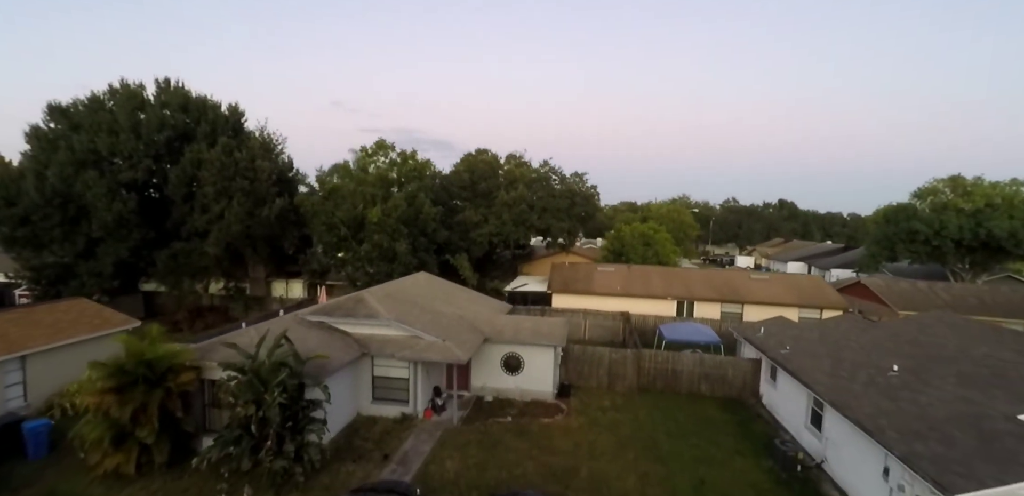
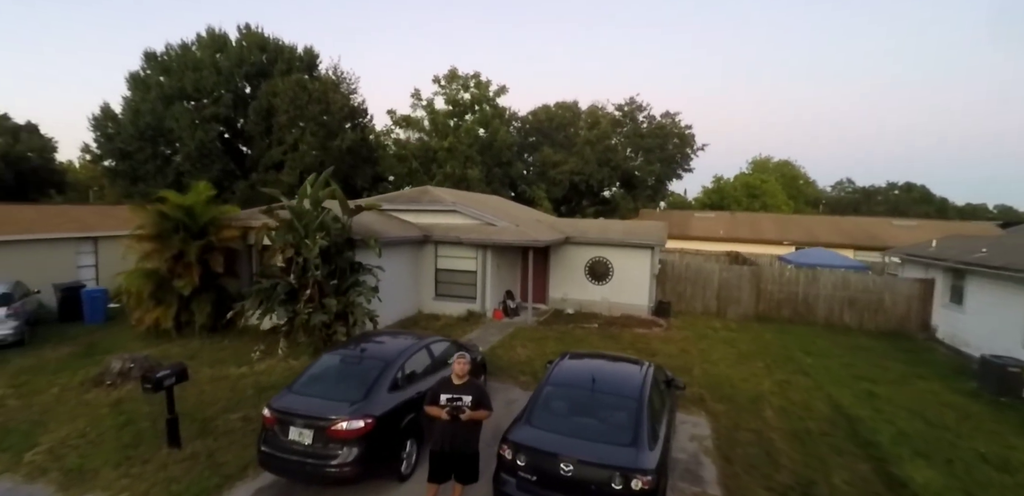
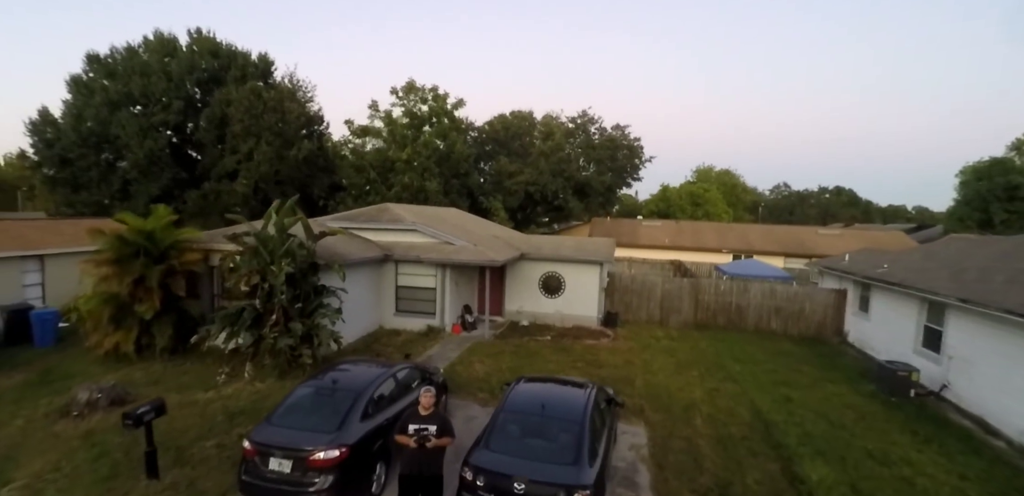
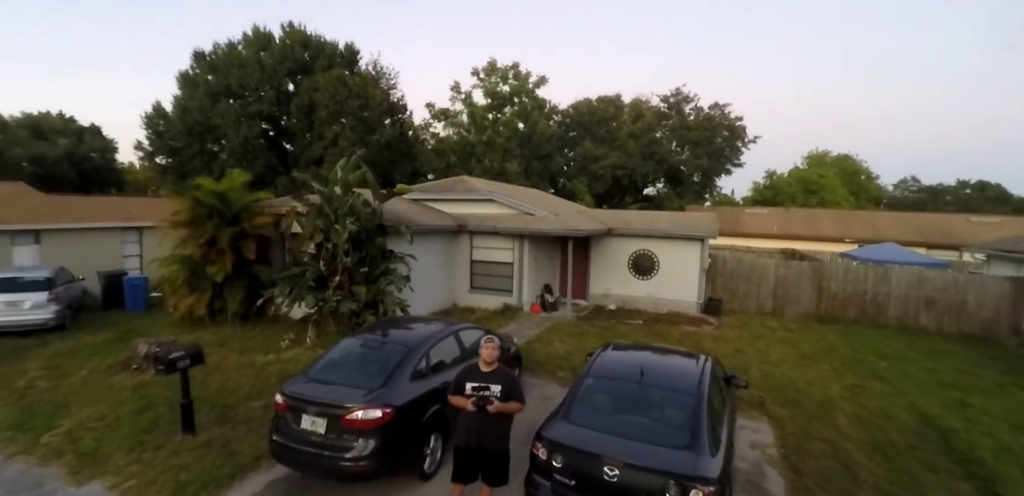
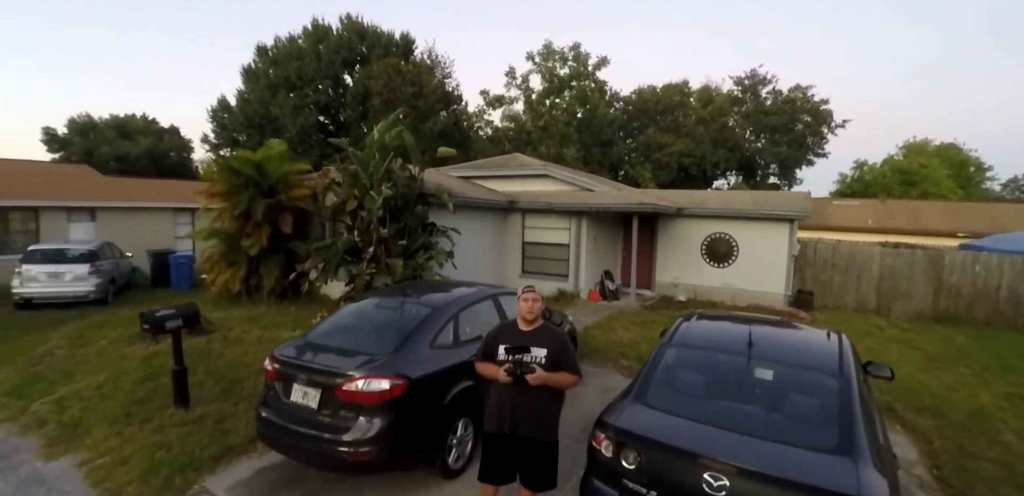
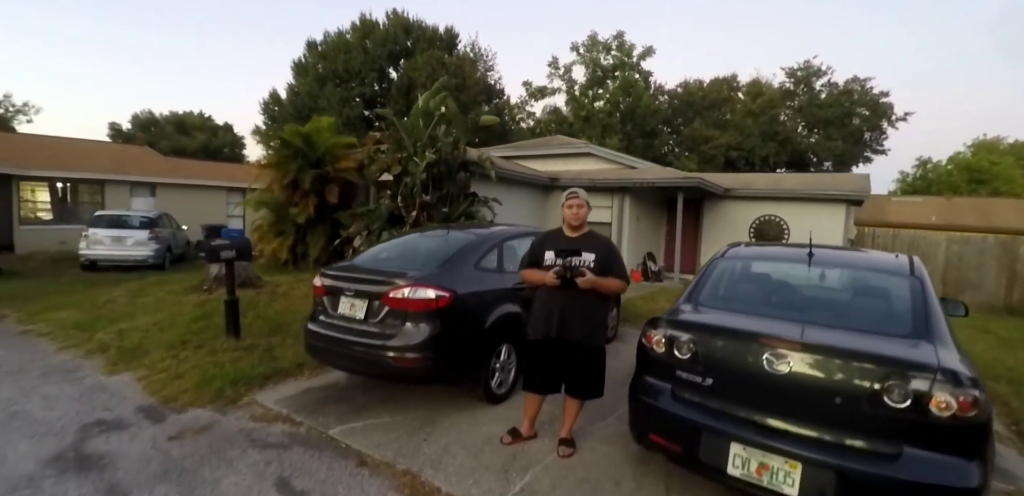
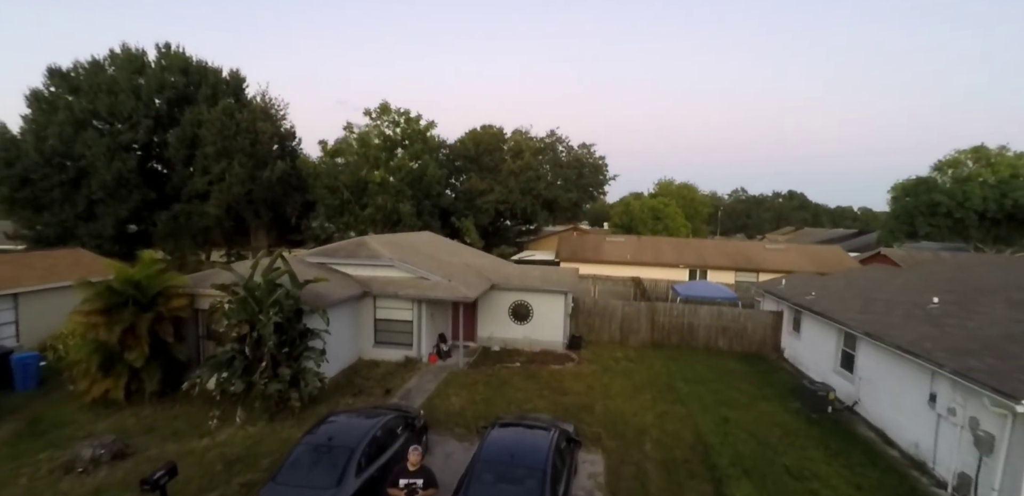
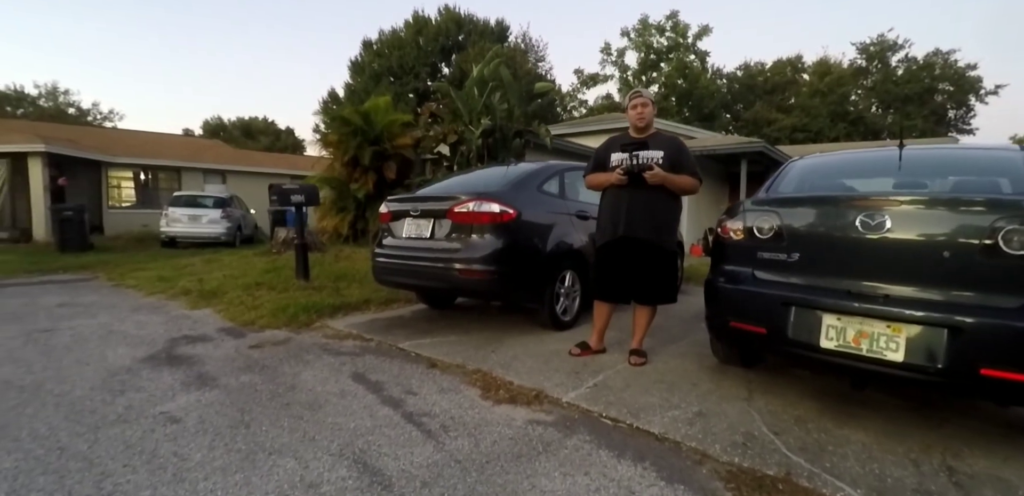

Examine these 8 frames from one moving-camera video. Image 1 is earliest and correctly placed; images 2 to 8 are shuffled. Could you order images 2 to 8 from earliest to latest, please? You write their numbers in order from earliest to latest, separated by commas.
7, 3, 2, 4, 5, 6, 8
